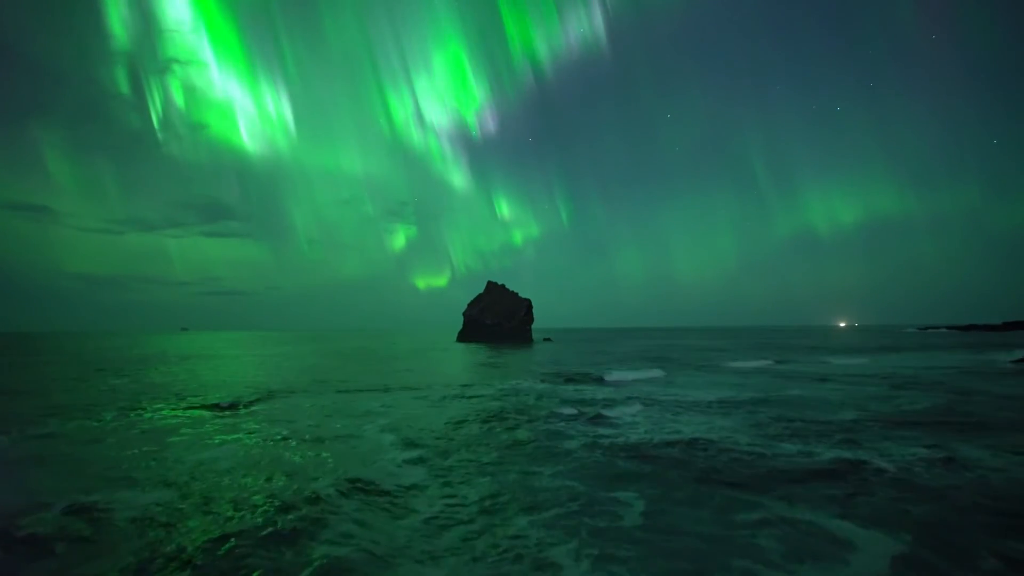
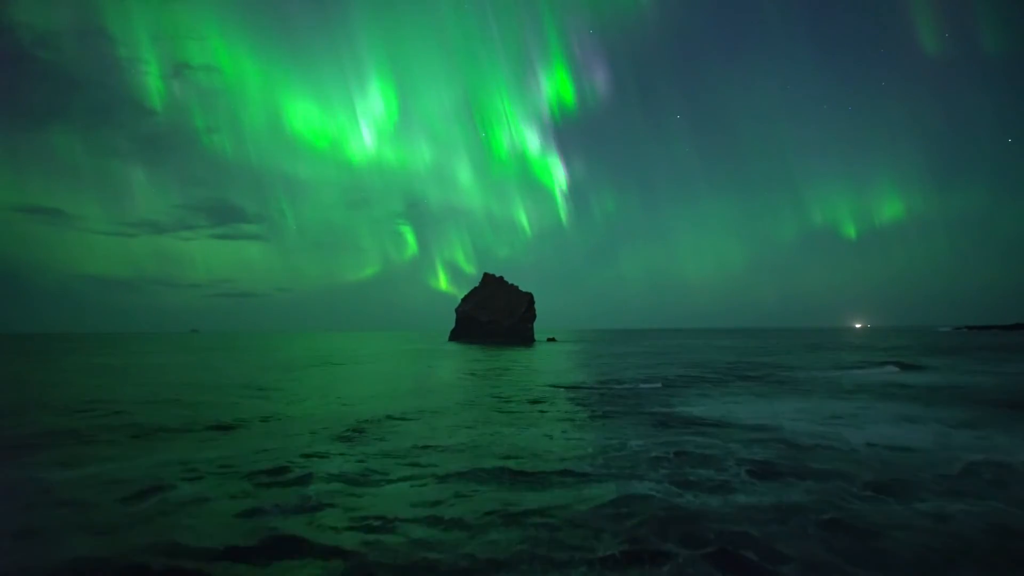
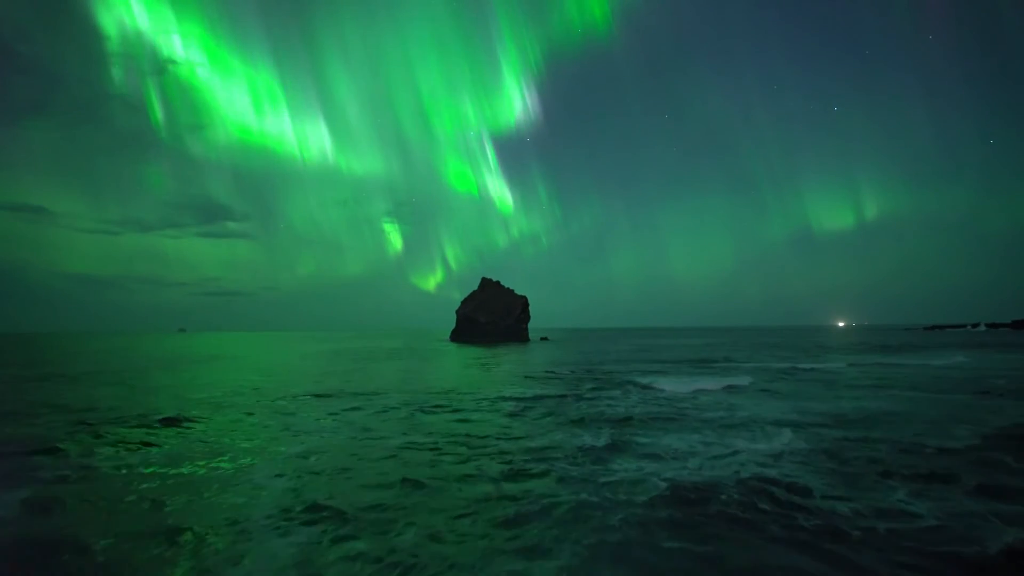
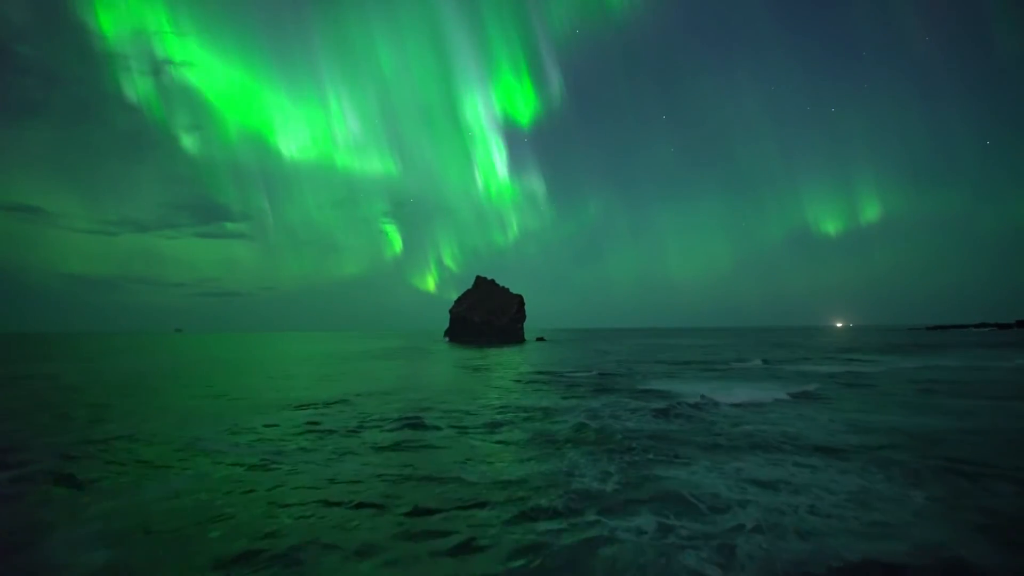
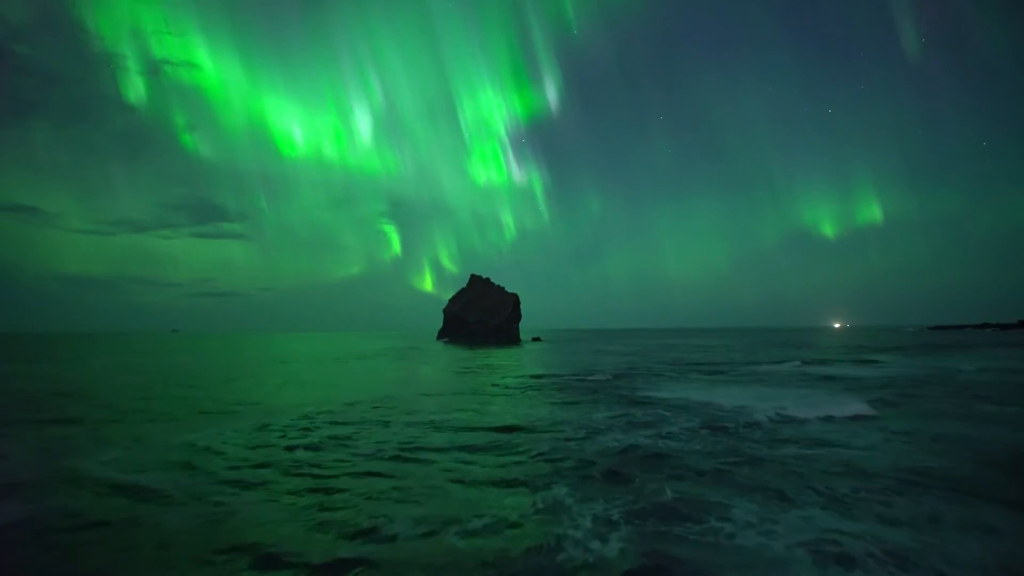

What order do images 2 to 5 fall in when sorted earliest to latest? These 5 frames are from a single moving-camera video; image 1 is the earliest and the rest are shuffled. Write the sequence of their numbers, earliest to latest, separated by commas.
3, 4, 5, 2
